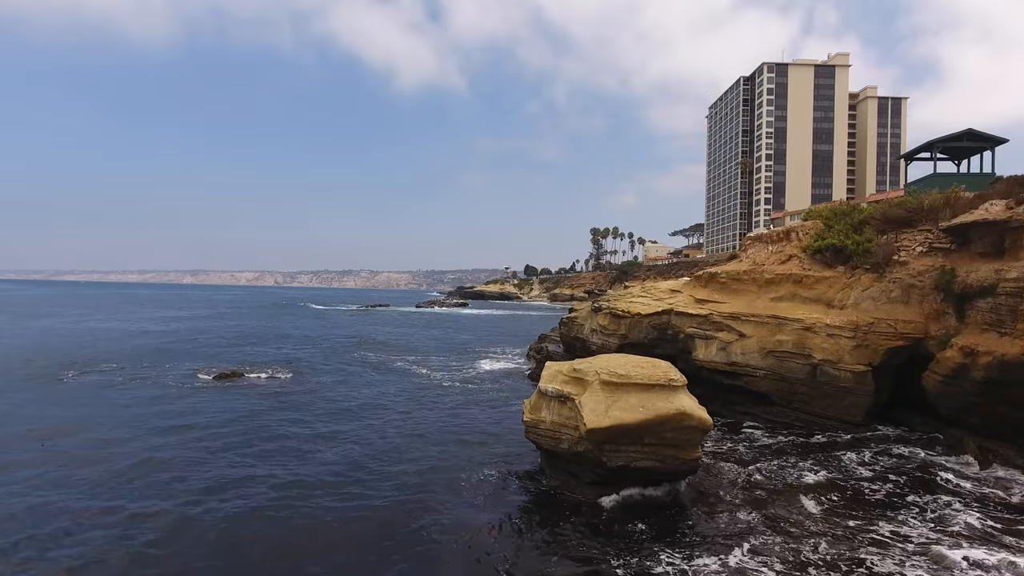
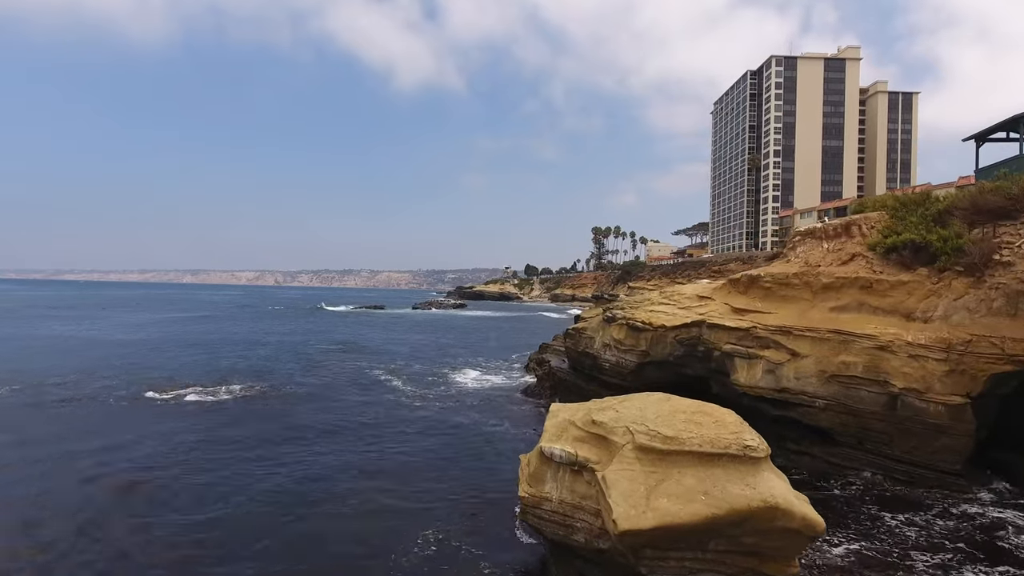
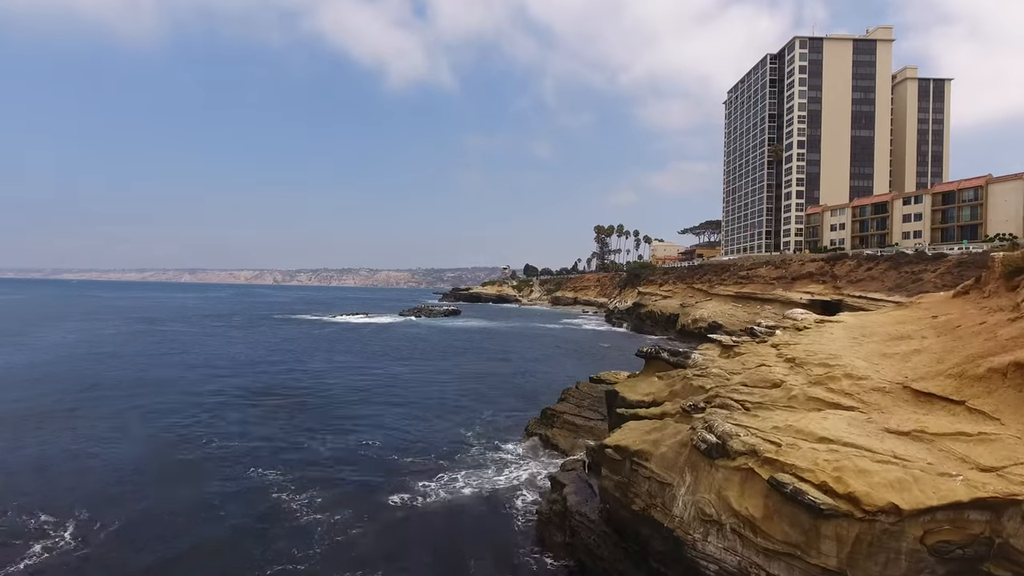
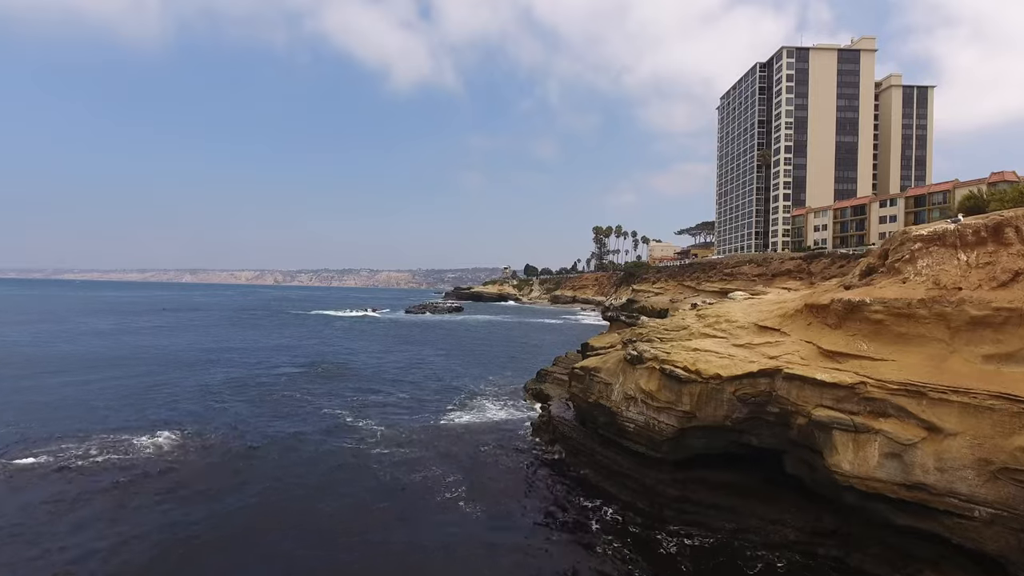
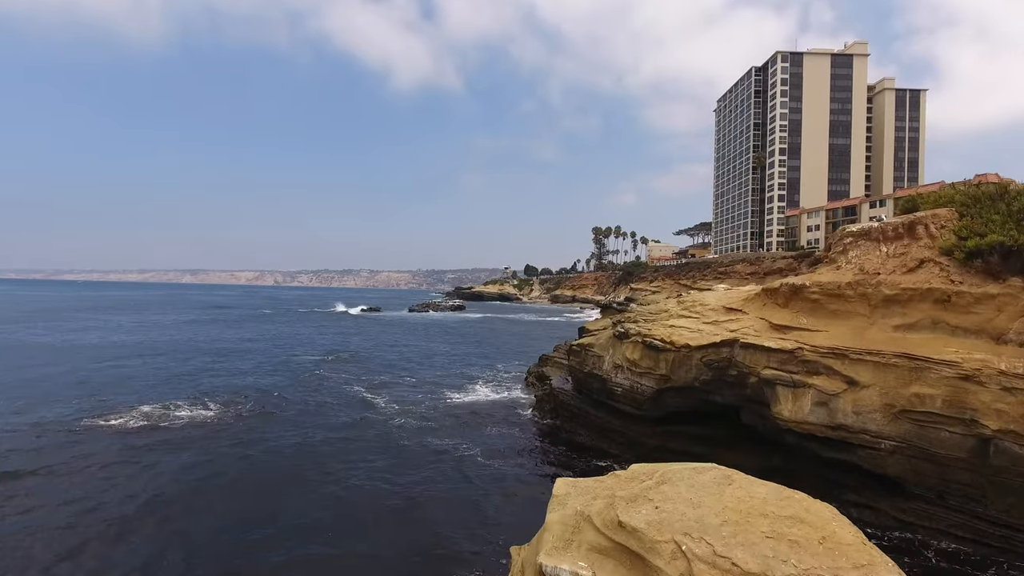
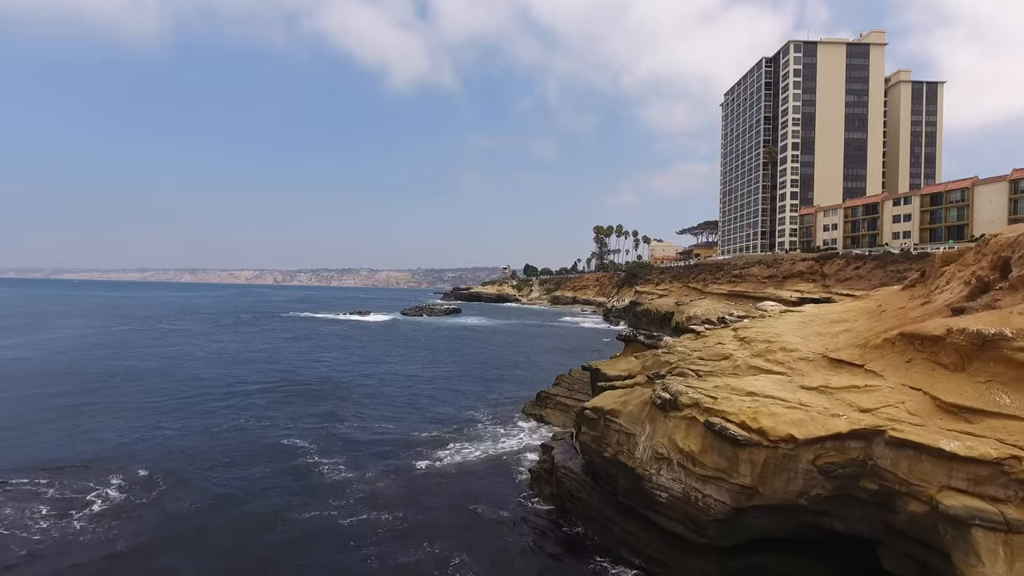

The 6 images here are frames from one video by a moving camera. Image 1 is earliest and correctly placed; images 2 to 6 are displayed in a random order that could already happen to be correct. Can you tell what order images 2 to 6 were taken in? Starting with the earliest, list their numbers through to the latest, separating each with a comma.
2, 5, 4, 6, 3
